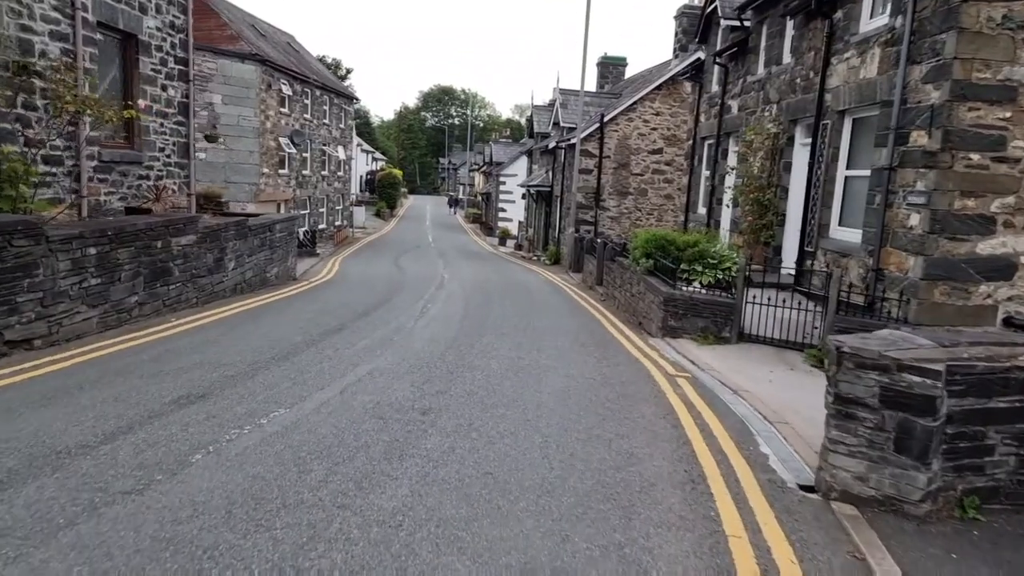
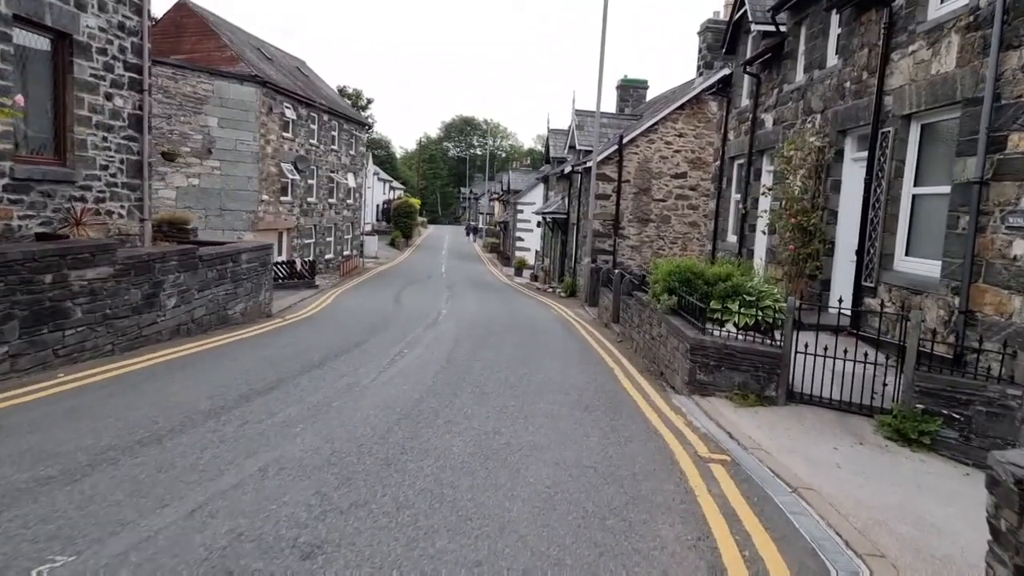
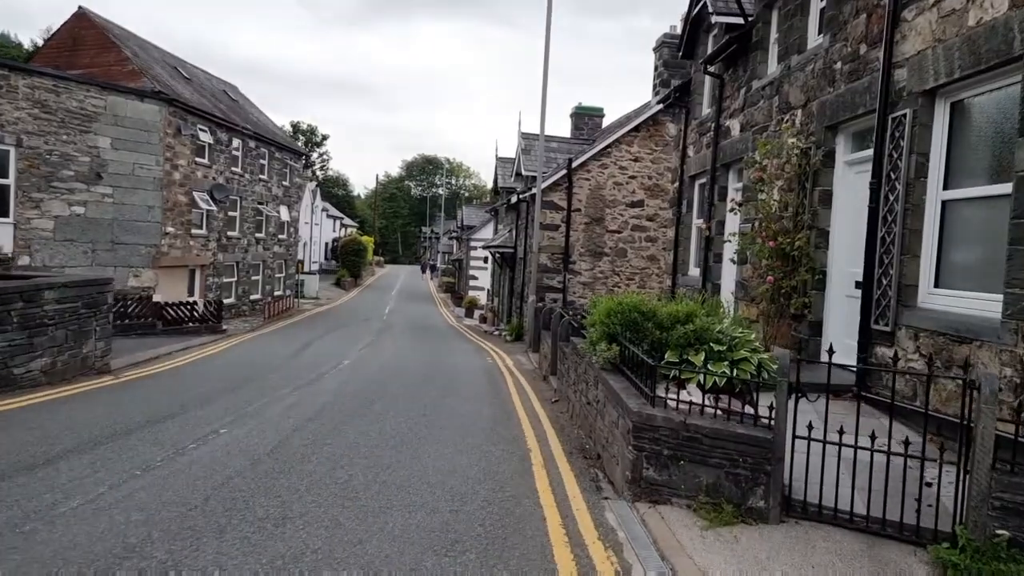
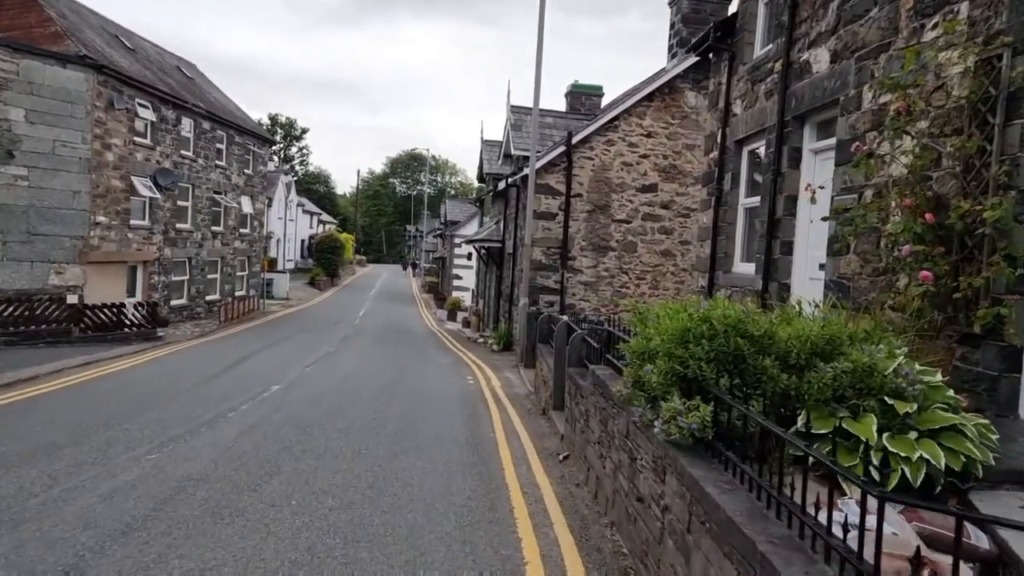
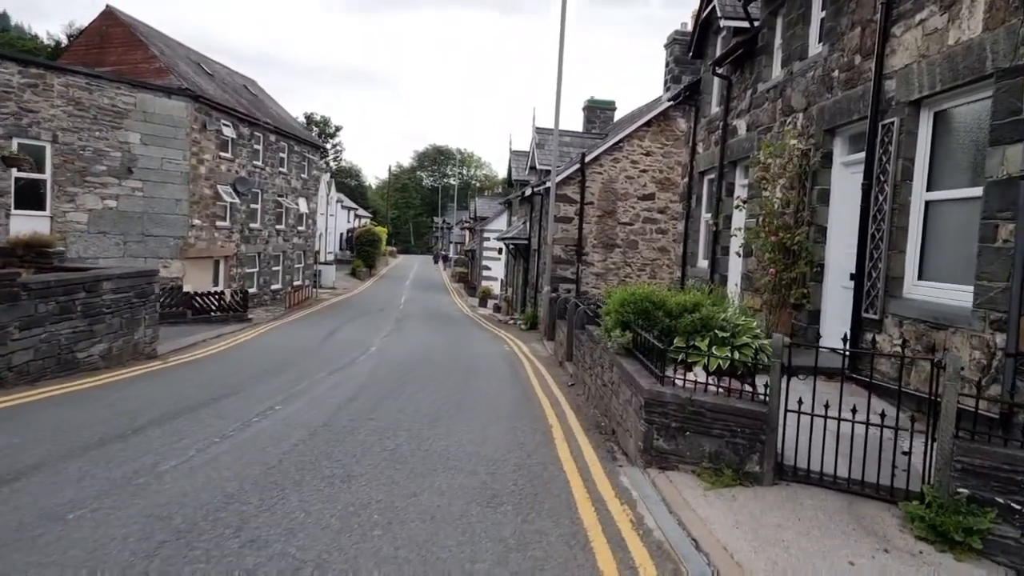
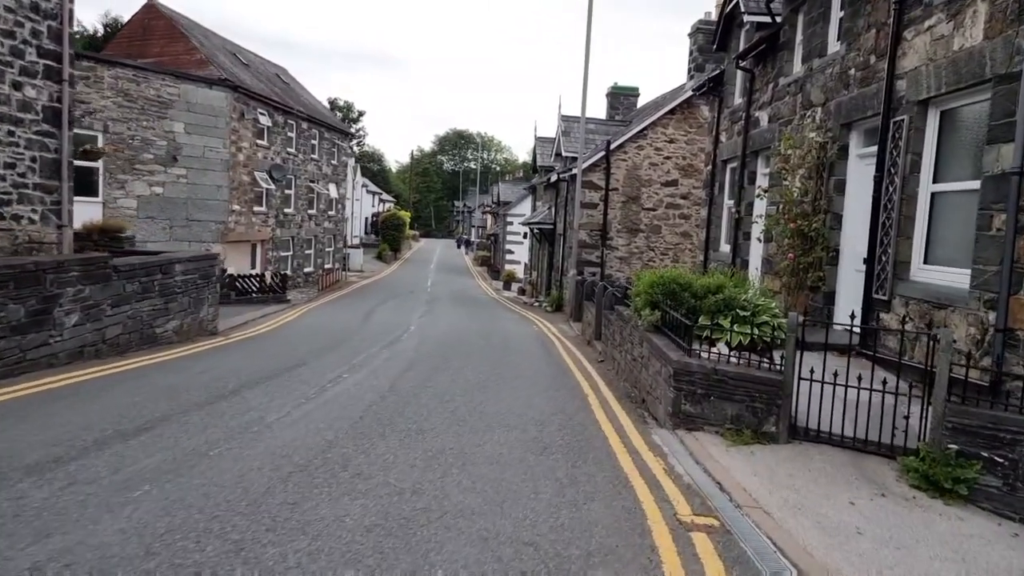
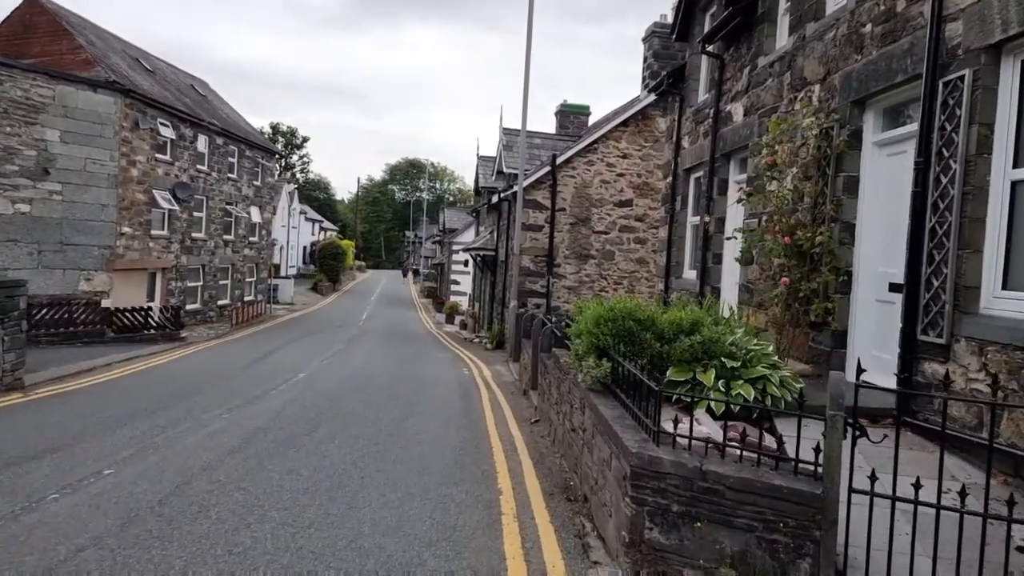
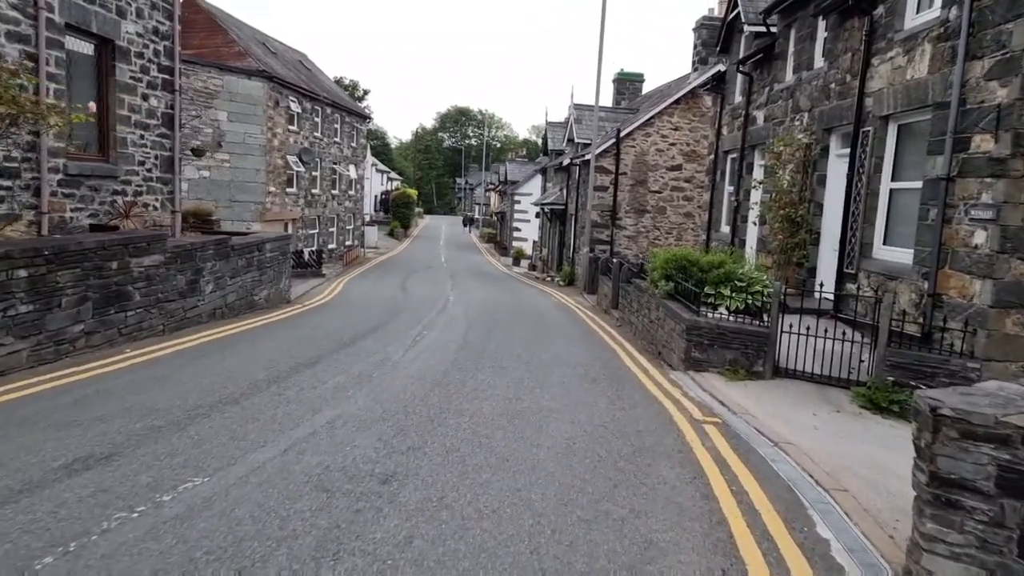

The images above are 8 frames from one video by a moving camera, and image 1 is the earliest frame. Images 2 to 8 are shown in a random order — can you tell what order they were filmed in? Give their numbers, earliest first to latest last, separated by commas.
8, 2, 6, 5, 3, 7, 4
